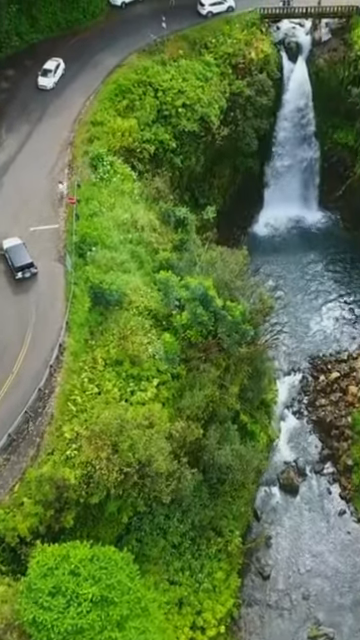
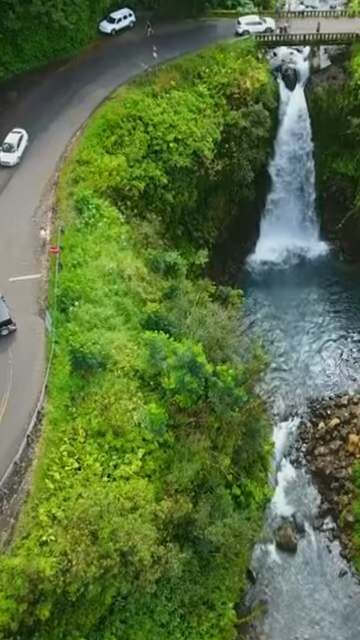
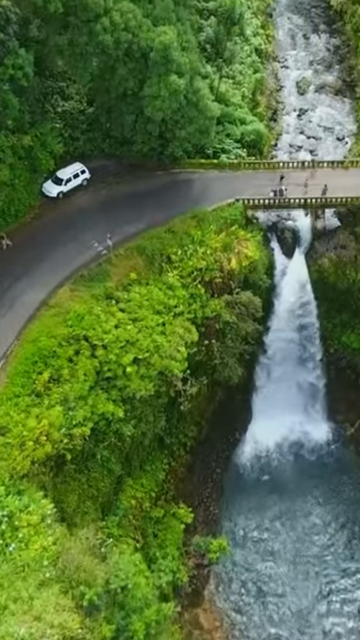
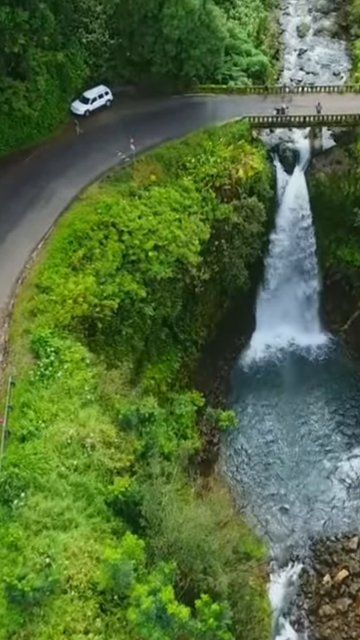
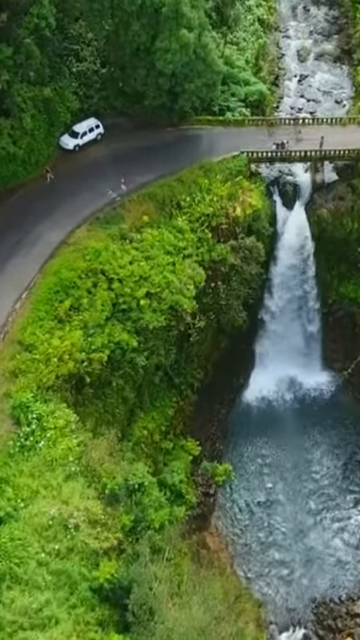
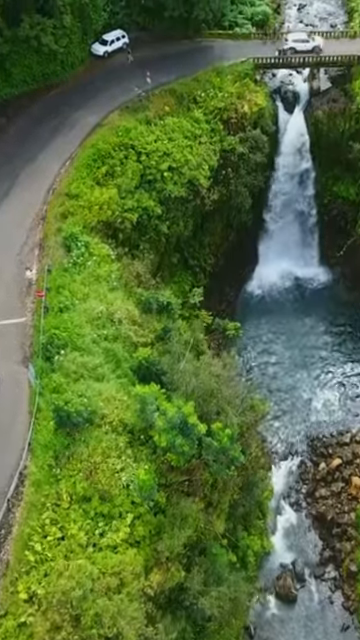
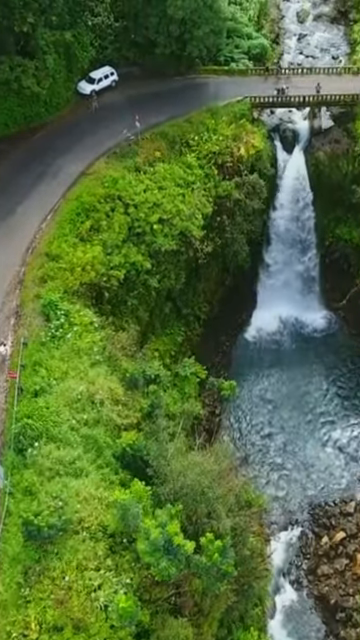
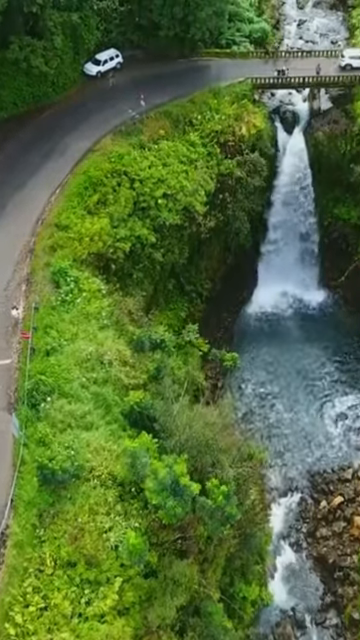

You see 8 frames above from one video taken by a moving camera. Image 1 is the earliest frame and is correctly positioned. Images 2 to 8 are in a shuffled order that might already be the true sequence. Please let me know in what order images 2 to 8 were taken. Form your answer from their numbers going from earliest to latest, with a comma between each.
2, 6, 8, 7, 4, 5, 3
